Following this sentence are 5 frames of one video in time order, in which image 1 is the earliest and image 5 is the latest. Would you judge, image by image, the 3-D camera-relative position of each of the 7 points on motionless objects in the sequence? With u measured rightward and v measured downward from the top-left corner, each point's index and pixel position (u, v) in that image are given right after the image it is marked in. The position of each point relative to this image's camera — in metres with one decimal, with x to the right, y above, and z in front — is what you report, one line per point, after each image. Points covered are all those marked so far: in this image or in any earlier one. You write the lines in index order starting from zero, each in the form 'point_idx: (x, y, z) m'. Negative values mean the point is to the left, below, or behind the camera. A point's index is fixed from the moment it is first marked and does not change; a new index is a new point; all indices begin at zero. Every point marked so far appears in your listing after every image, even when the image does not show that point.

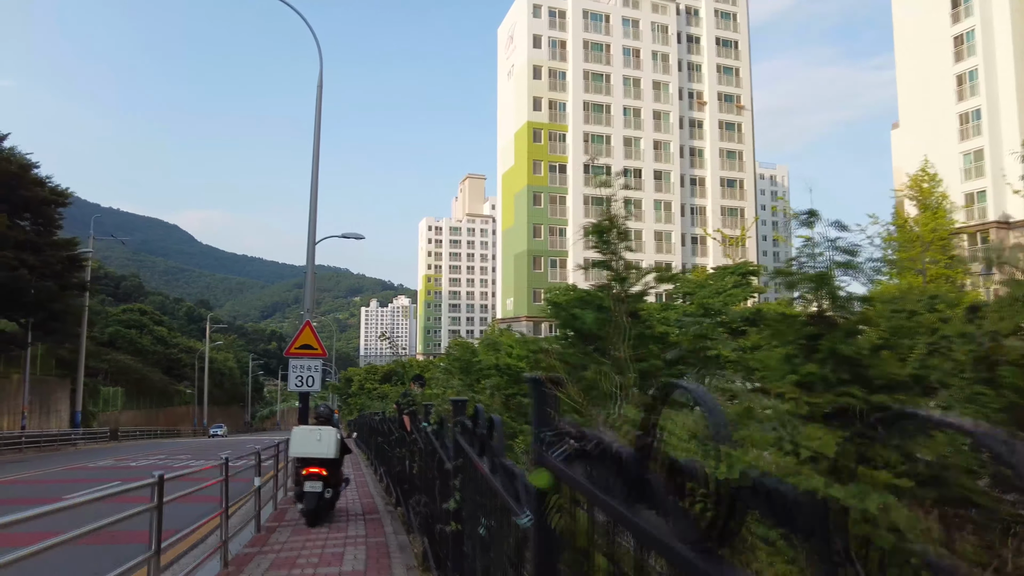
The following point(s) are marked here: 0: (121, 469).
0: (-10.0, -4.6, +16.7) m
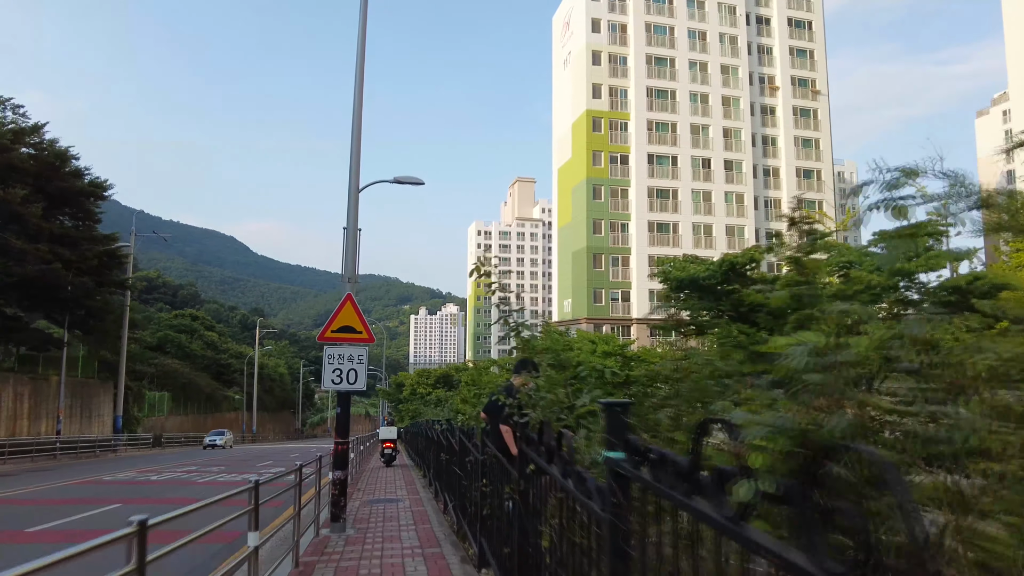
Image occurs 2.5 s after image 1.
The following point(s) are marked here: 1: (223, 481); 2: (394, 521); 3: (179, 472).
0: (-8.2, -4.3, +14.3) m
1: (-6.7, -4.5, +15.5) m
2: (-1.6, -3.3, +9.3) m
3: (-9.2, -5.1, +18.3) m
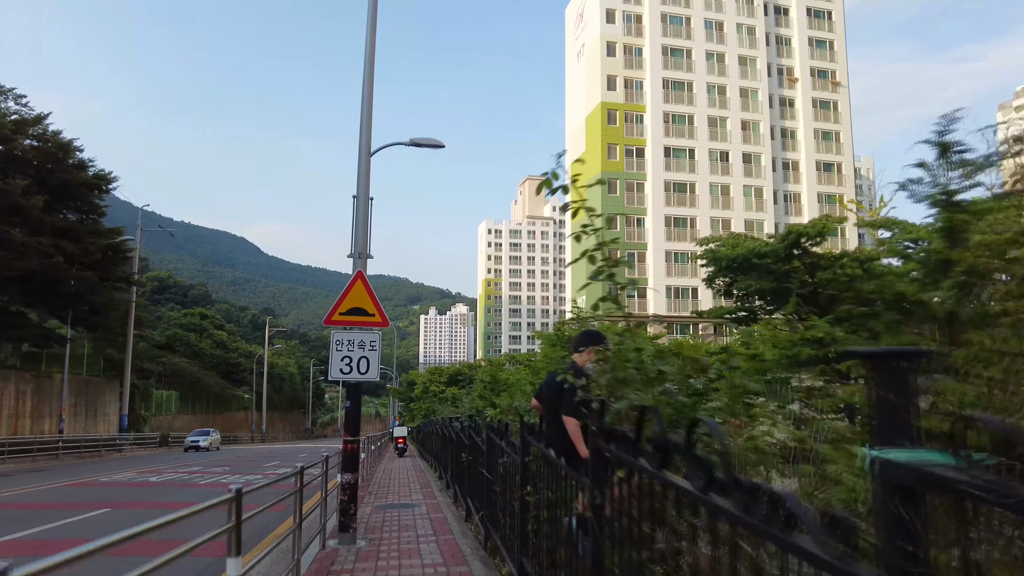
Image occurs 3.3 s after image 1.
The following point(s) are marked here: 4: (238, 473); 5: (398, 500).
0: (-7.7, -4.1, +13.4) m
1: (-6.3, -4.3, +14.6) m
2: (-1.3, -3.1, +8.3) m
3: (-8.7, -4.9, +17.5) m
4: (-7.5, -5.0, +18.1) m
5: (-1.9, -3.5, +10.9) m
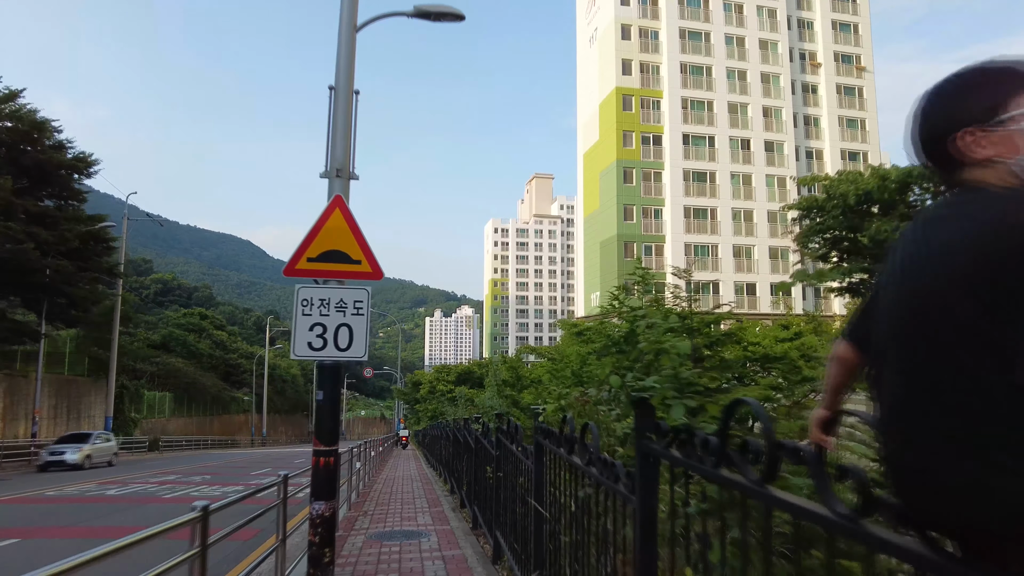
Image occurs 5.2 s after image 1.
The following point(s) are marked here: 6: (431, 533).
0: (-7.3, -3.7, +11.2) m
1: (-5.8, -3.9, +12.3) m
2: (-0.9, -2.6, +6.1) m
3: (-8.3, -4.5, +15.3) m
4: (-7.0, -4.7, +15.8) m
5: (-1.5, -3.0, +8.6) m
6: (-1.0, -2.9, +7.9) m
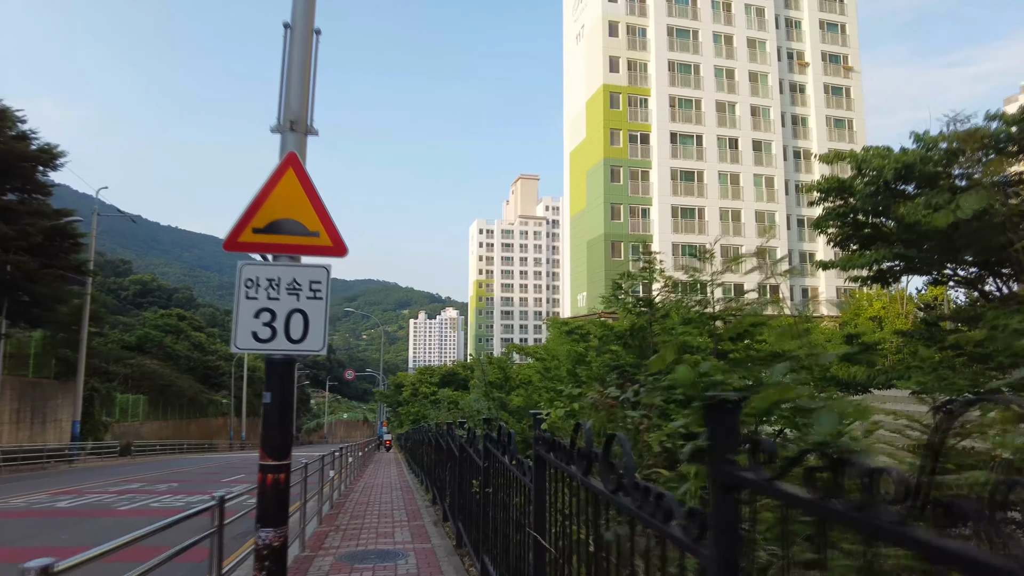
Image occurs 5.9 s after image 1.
0: (-7.5, -3.5, +10.2) m
1: (-6.0, -3.8, +11.4) m
2: (-1.0, -2.5, +5.2) m
3: (-8.6, -4.4, +14.2) m
4: (-7.3, -4.6, +14.9) m
5: (-1.6, -2.9, +7.7) m
6: (-1.1, -2.8, +7.1) m
